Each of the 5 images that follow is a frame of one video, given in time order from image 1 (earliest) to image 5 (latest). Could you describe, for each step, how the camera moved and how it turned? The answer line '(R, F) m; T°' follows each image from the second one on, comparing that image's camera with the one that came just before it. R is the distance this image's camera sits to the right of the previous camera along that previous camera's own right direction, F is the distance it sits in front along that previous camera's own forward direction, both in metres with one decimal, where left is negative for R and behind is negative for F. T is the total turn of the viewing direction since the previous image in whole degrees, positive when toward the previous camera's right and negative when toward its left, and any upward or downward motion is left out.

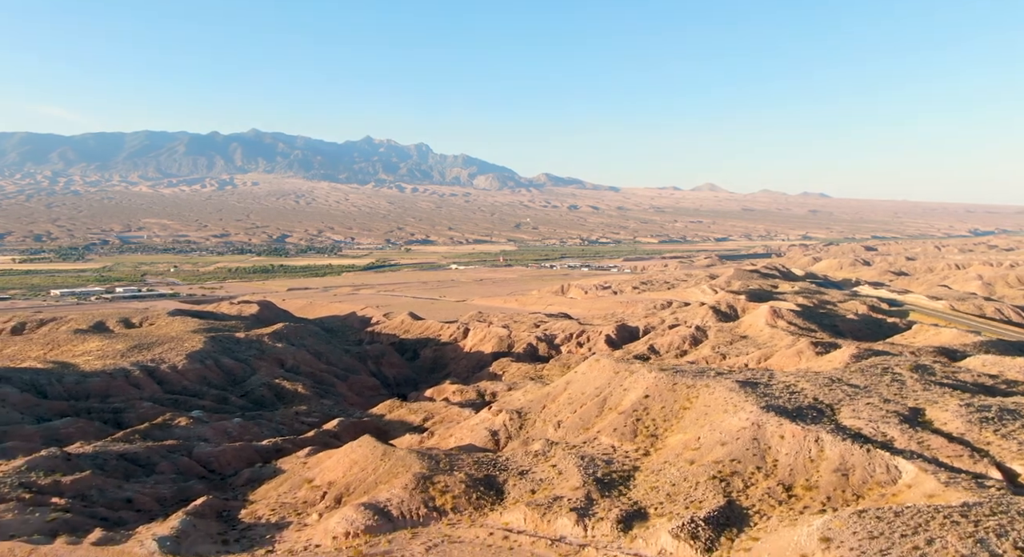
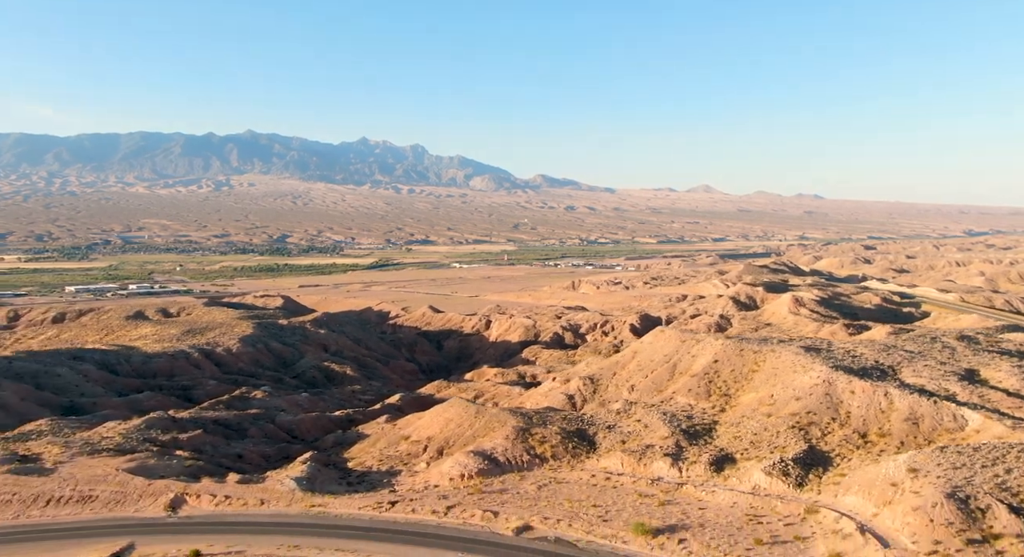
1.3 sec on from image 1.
(-4.1, -2.9) m; 0°
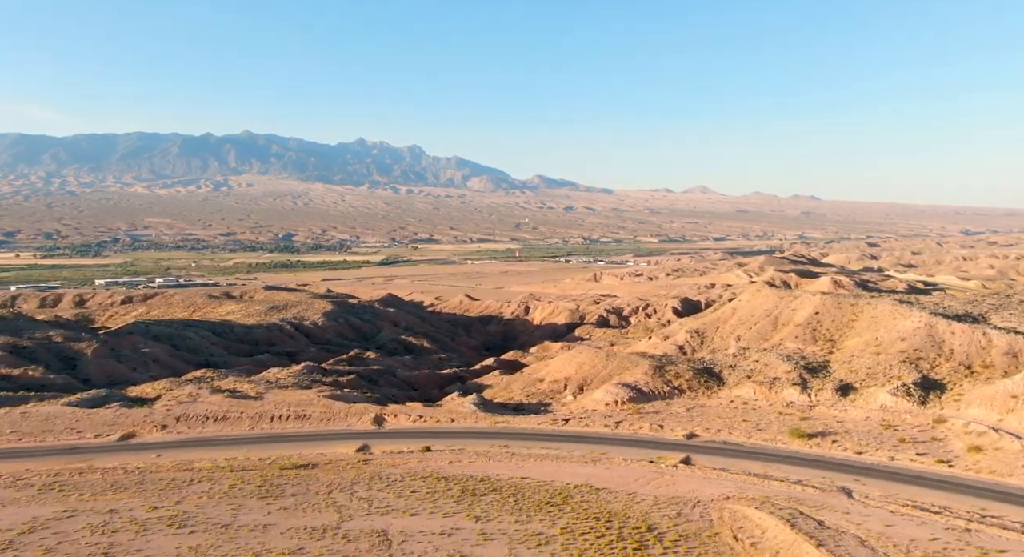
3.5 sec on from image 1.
(-6.6, -4.7) m; -1°
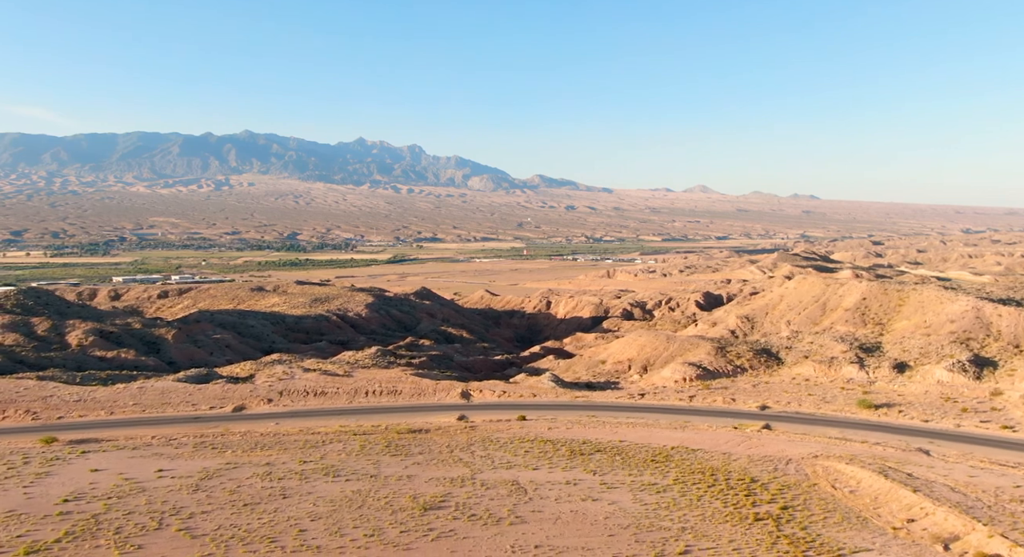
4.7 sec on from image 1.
(-3.4, -2.4) m; -1°
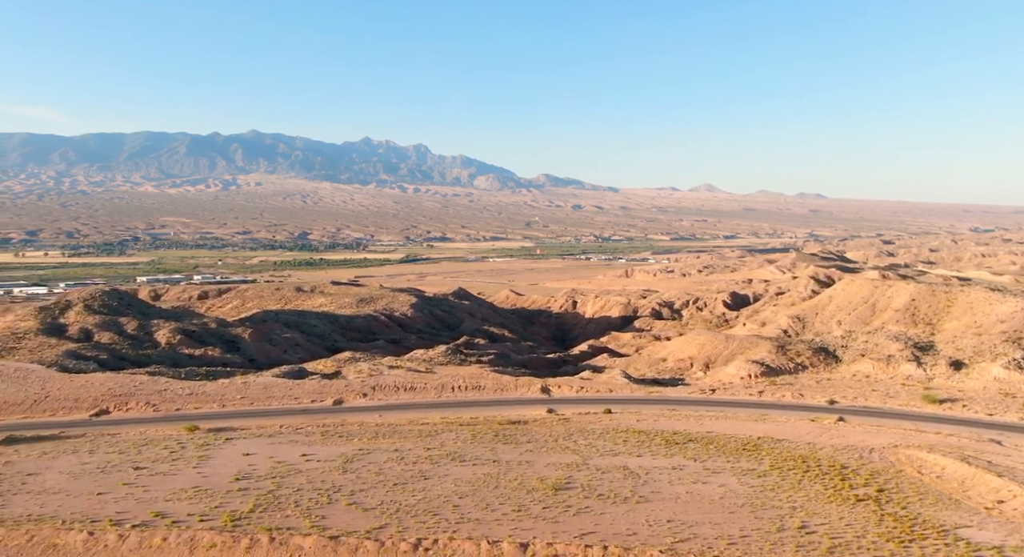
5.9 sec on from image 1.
(-3.3, -2.3) m; -1°
